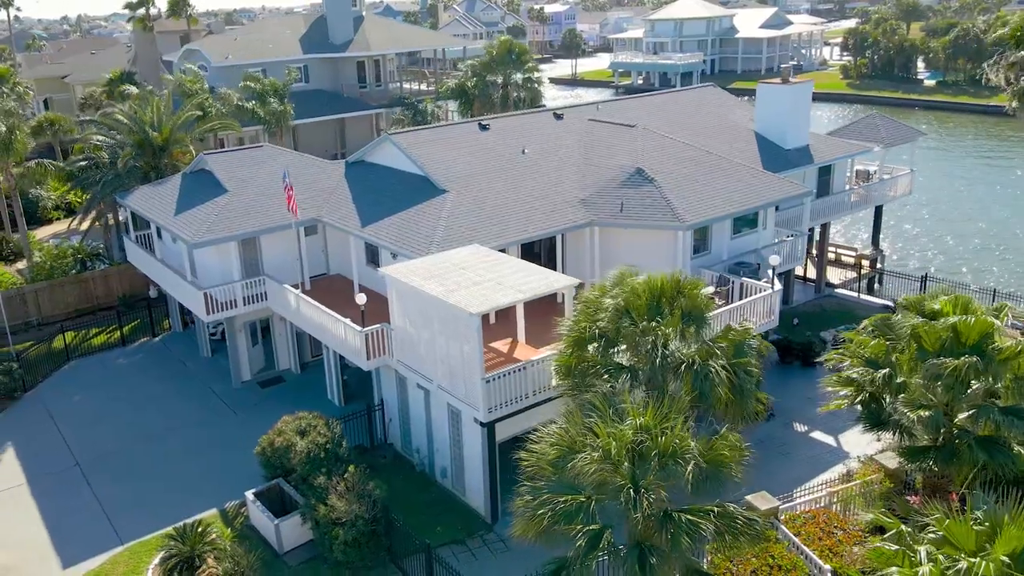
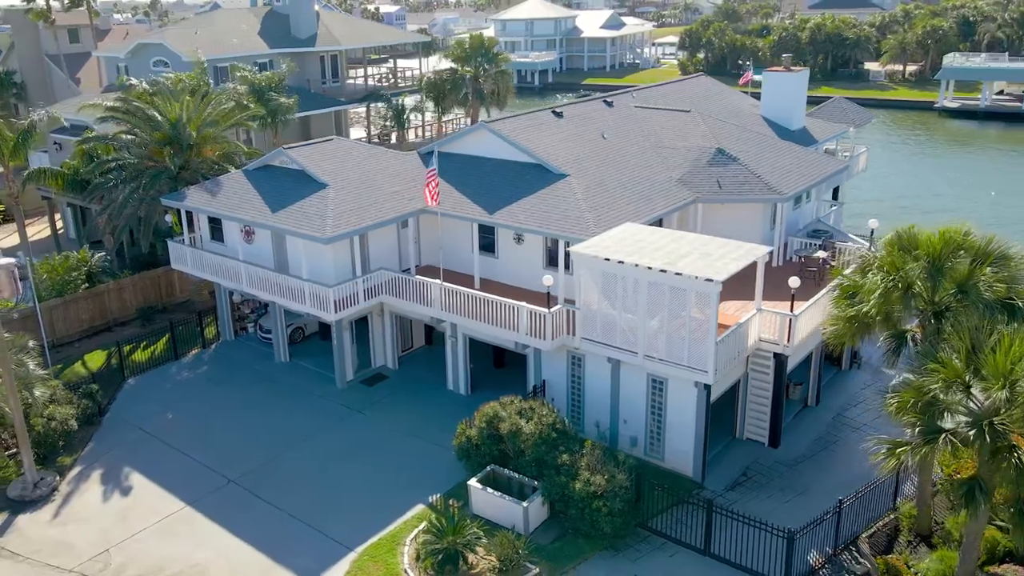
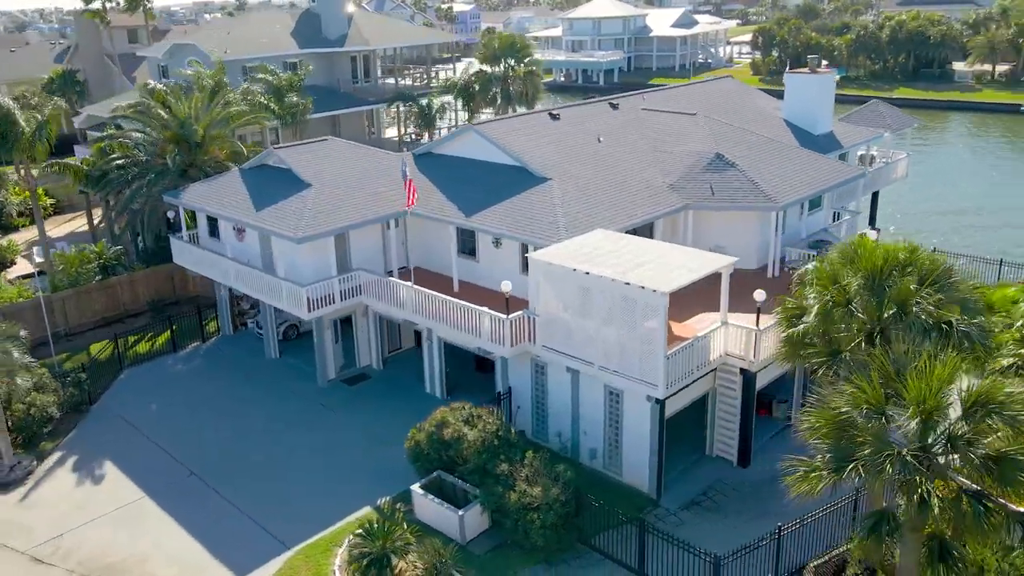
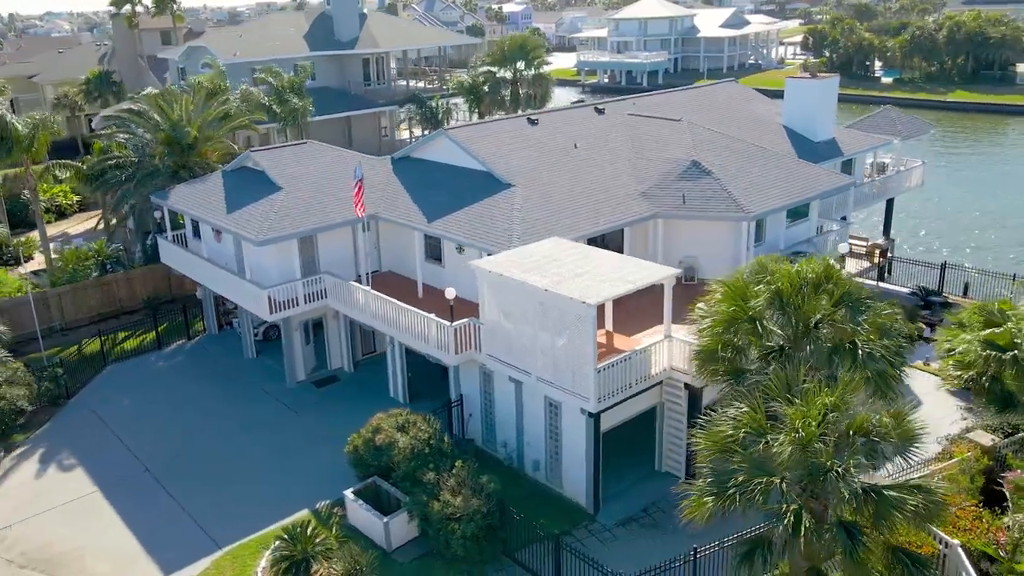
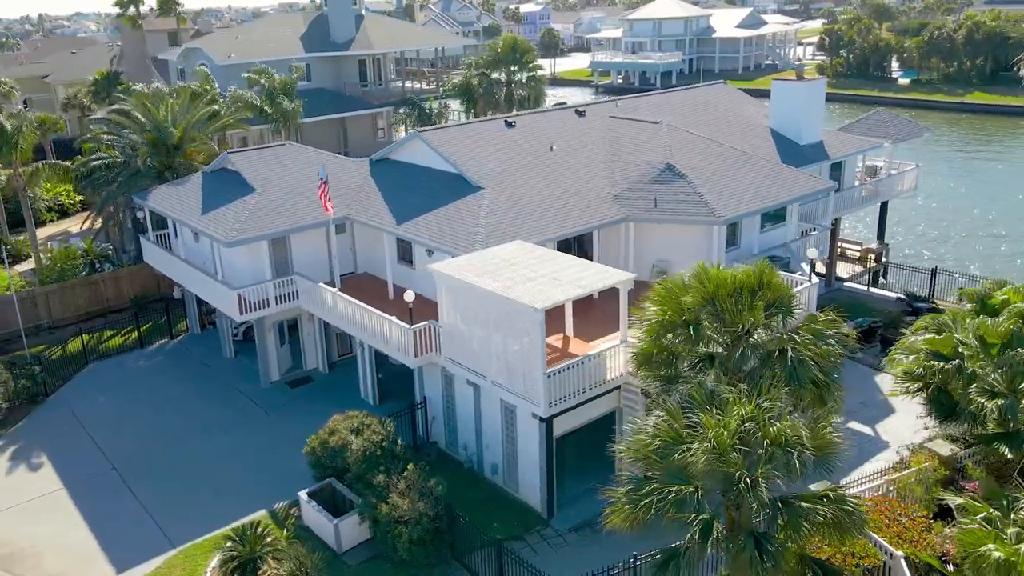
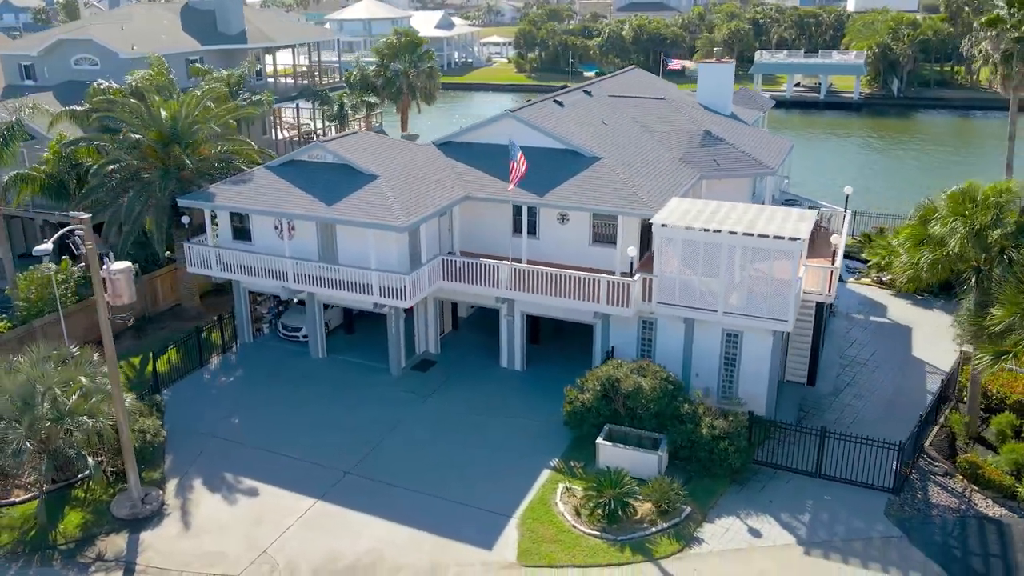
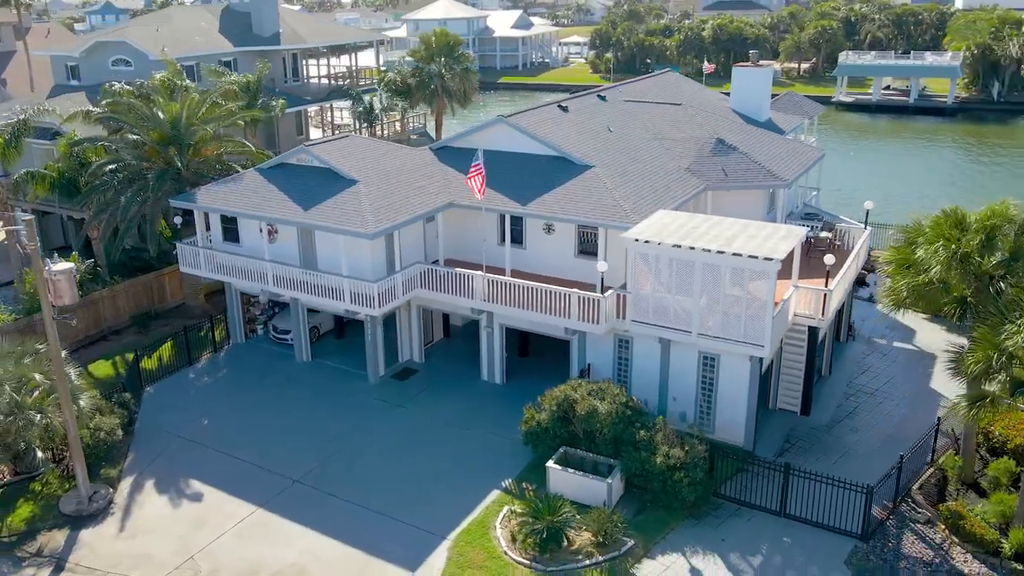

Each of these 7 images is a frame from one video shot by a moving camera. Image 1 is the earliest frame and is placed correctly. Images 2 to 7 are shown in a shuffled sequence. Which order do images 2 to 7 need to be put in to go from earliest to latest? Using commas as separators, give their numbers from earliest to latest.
5, 4, 3, 2, 7, 6
